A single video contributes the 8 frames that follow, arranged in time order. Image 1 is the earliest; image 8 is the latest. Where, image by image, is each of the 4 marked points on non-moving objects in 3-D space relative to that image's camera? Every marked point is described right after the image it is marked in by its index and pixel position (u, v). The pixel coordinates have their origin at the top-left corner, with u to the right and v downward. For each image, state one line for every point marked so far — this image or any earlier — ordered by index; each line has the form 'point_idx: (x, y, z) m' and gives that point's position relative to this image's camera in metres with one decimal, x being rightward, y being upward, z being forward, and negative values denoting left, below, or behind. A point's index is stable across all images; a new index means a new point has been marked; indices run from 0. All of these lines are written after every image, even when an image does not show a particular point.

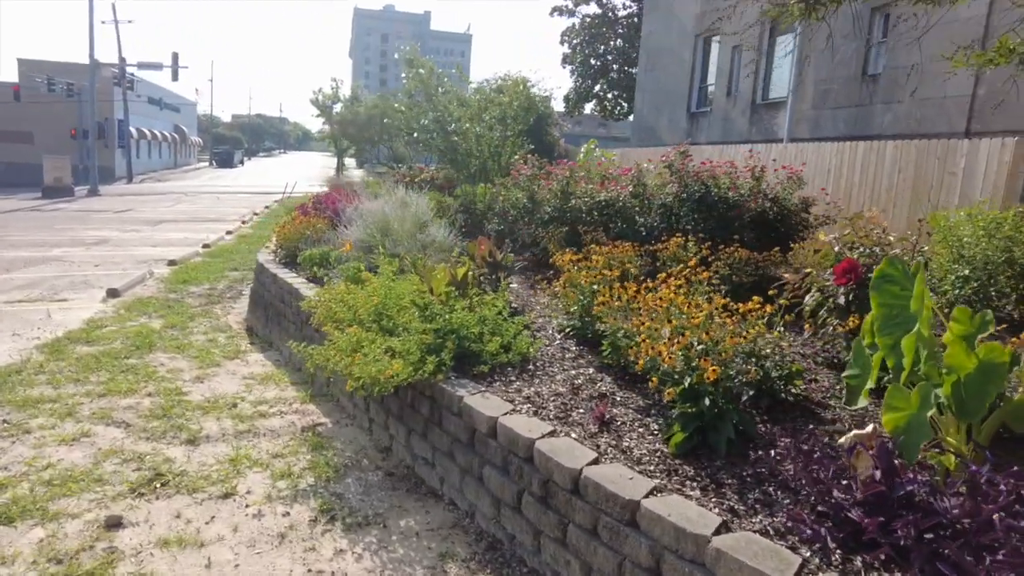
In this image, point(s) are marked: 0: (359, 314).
0: (-1.0, -0.2, +4.3) m
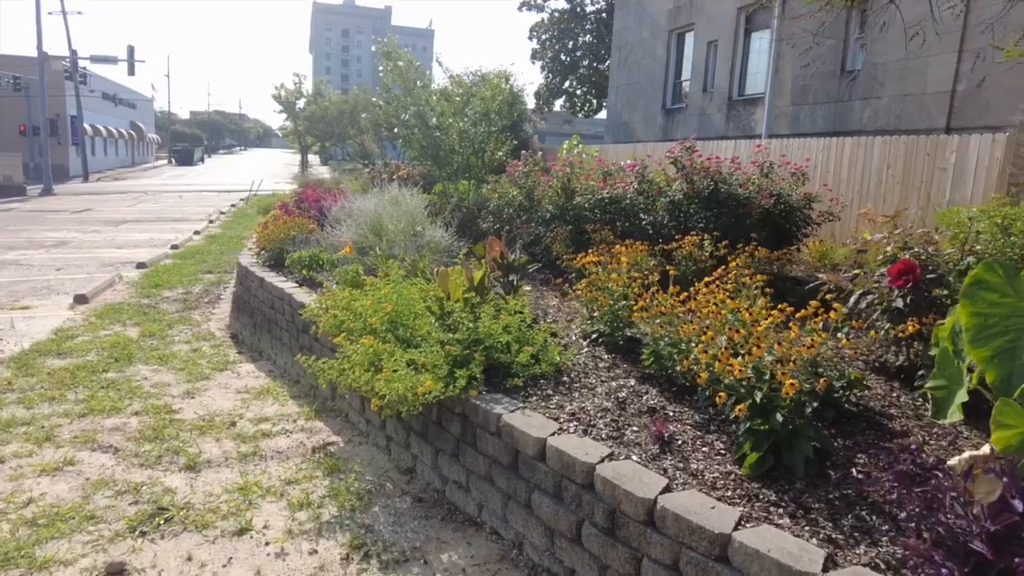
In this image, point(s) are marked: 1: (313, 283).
0: (-0.9, -0.2, +4.0) m
1: (-2.0, 0.0, +6.4) m
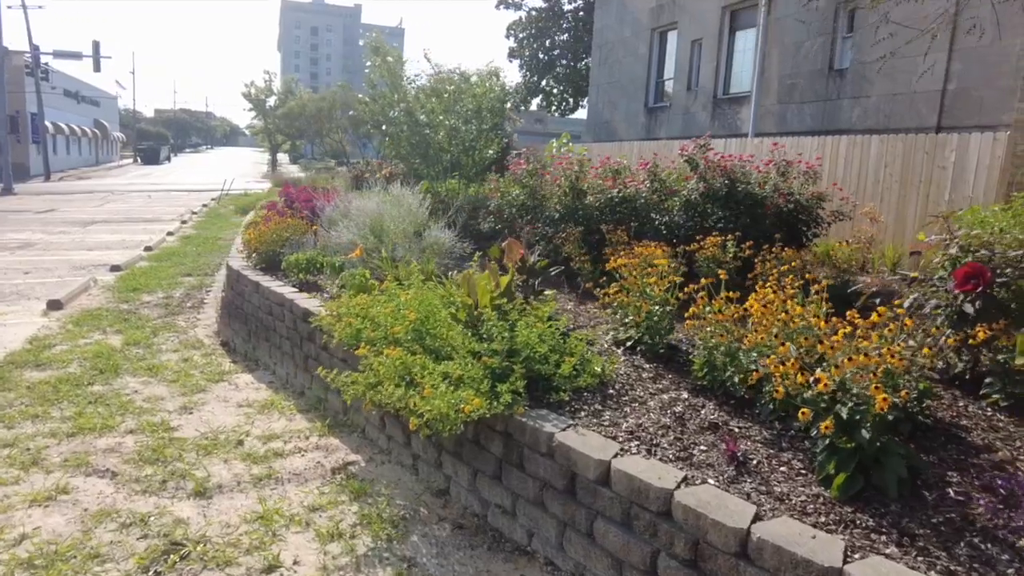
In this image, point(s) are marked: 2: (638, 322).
0: (-0.7, -0.3, +3.7) m
1: (-1.9, 0.0, +6.1) m
2: (+0.8, -0.2, +3.9) m
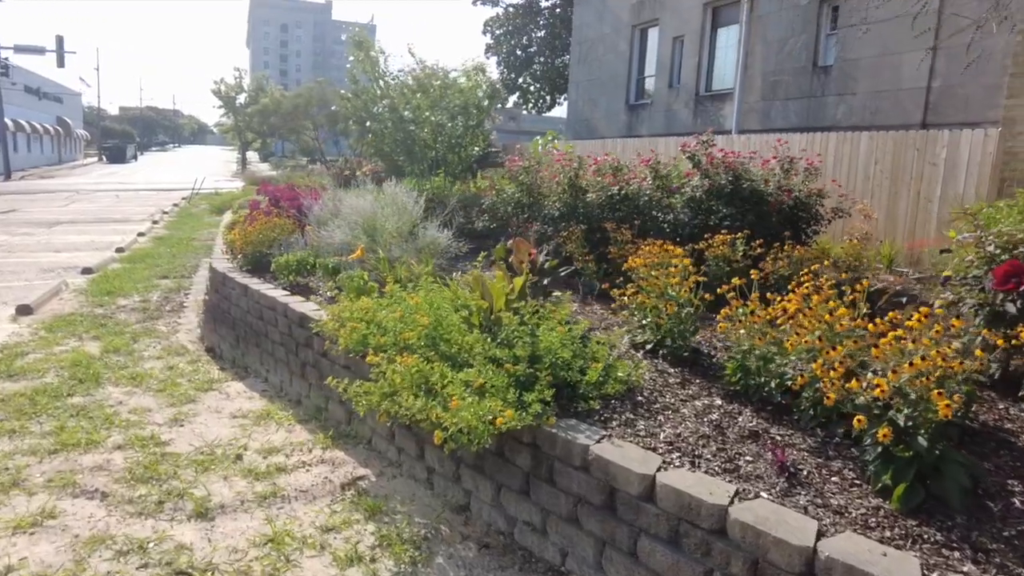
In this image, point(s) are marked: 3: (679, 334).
0: (-0.6, -0.3, +3.5) m
1: (-1.9, 0.0, +5.8) m
2: (+0.9, -0.2, +3.7) m
3: (+0.9, -0.3, +3.6) m
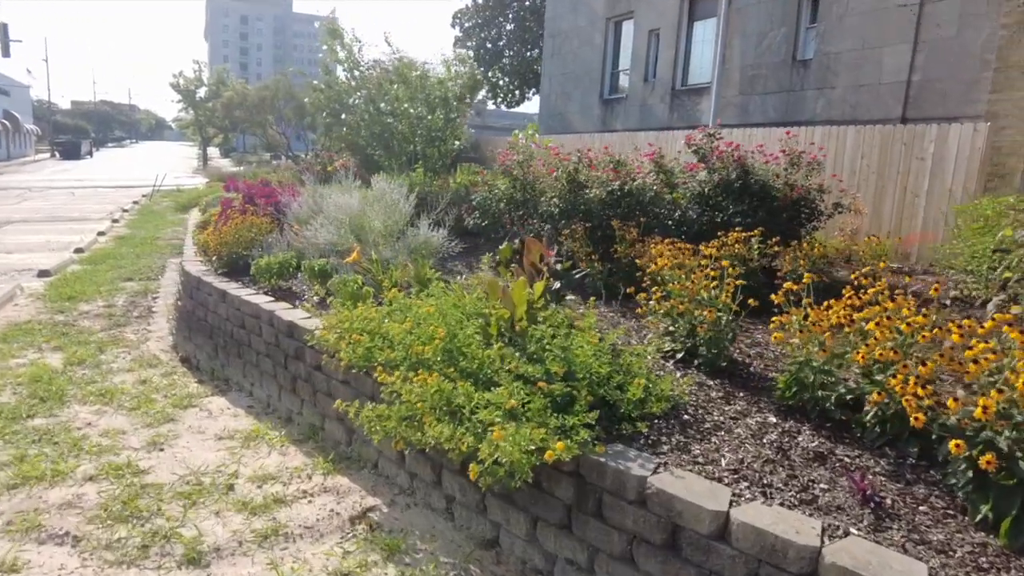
0: (-0.4, -0.3, +3.1) m
1: (-1.8, -0.1, +5.4) m
2: (+1.0, -0.2, +3.4) m
3: (+1.1, -0.3, +3.3) m
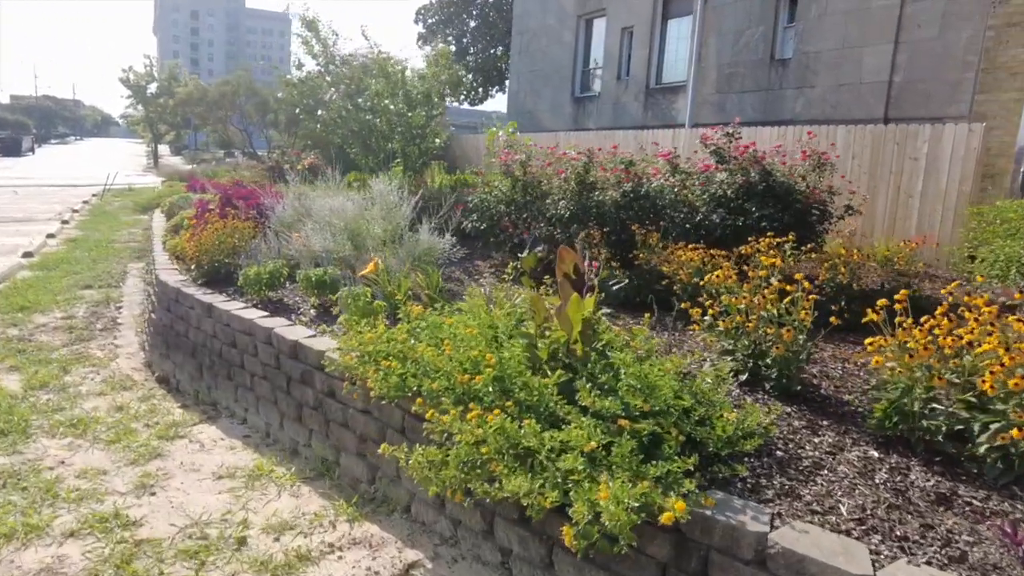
0: (-0.2, -0.4, +2.7) m
1: (-1.7, -0.2, +4.9) m
2: (+1.2, -0.3, +3.1) m
3: (+1.3, -0.4, +3.0) m
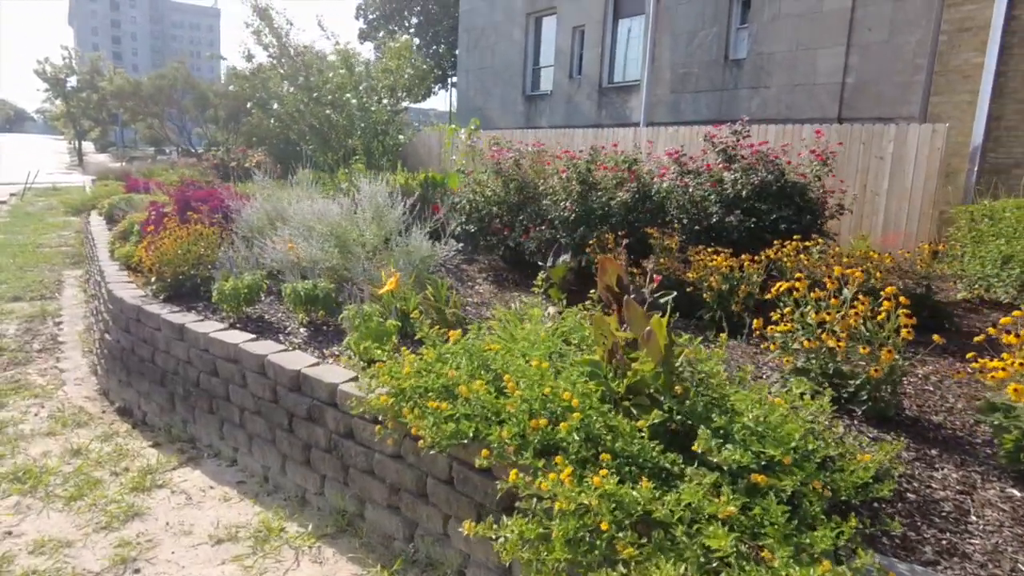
0: (+0.1, -0.5, +2.2) m
1: (-1.6, -0.3, +4.3) m
2: (+1.5, -0.4, +2.8) m
3: (+1.6, -0.4, +2.7) m
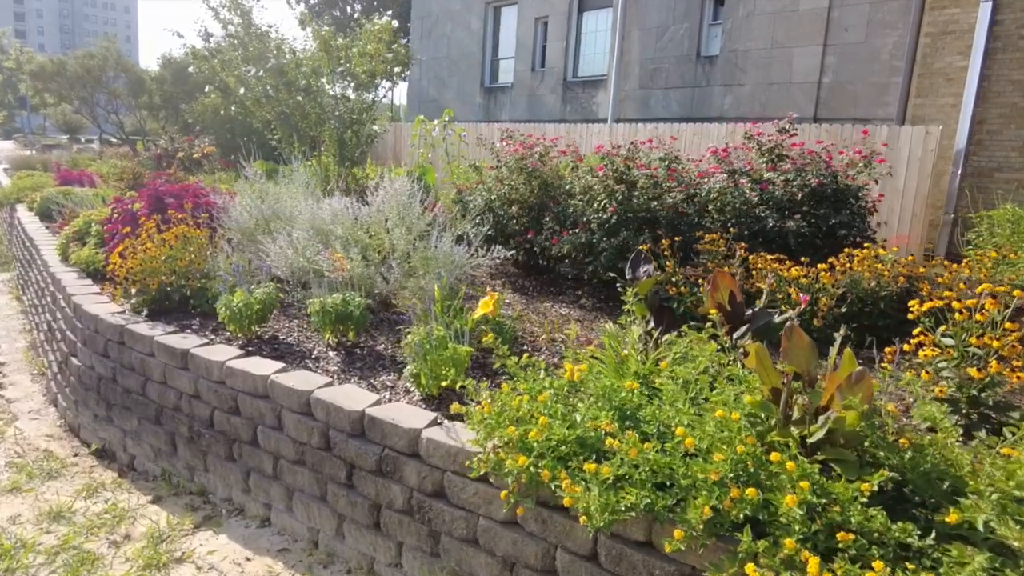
0: (+0.7, -0.6, +1.7) m
1: (-1.2, -0.4, +3.6) m
2: (+2.0, -0.5, +2.4) m
3: (+2.1, -0.5, +2.3) m
